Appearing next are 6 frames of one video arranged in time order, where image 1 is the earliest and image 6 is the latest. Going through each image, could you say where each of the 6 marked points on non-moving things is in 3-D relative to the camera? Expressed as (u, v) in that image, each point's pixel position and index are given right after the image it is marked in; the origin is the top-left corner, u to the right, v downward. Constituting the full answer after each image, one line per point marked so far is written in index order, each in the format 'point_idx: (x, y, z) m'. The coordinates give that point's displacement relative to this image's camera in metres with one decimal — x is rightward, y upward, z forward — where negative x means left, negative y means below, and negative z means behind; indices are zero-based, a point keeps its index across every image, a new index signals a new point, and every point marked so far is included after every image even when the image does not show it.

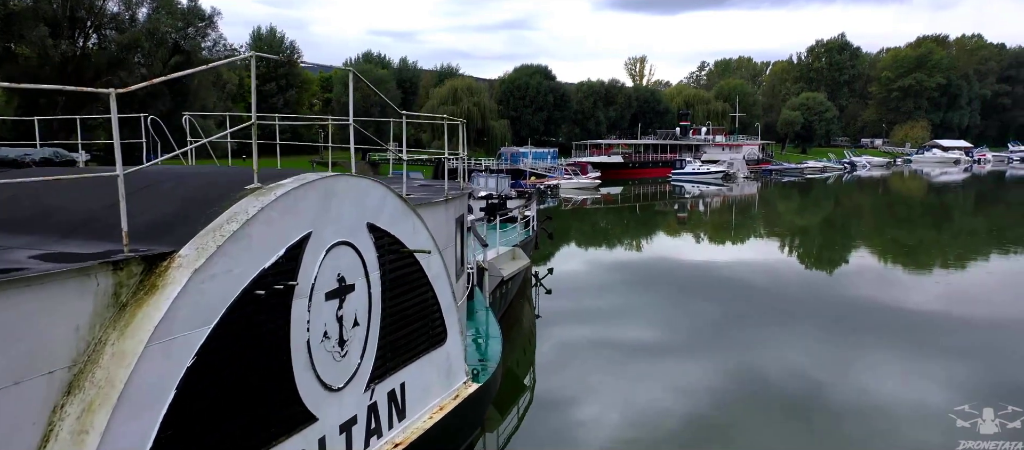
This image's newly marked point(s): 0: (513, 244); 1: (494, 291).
0: (0.0, -0.3, +10.0) m
1: (-0.3, -0.8, +8.1) m
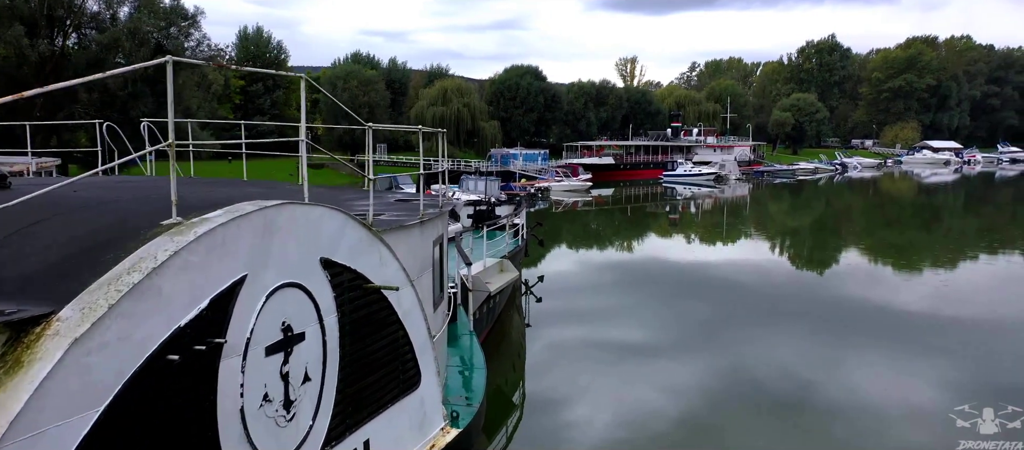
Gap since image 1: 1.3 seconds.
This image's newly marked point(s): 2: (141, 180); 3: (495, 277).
0: (-0.2, -0.5, +9.5) m
1: (-0.4, -1.0, +7.6) m
2: (-3.2, +0.4, +5.8) m
3: (-0.2, -0.7, +8.5) m
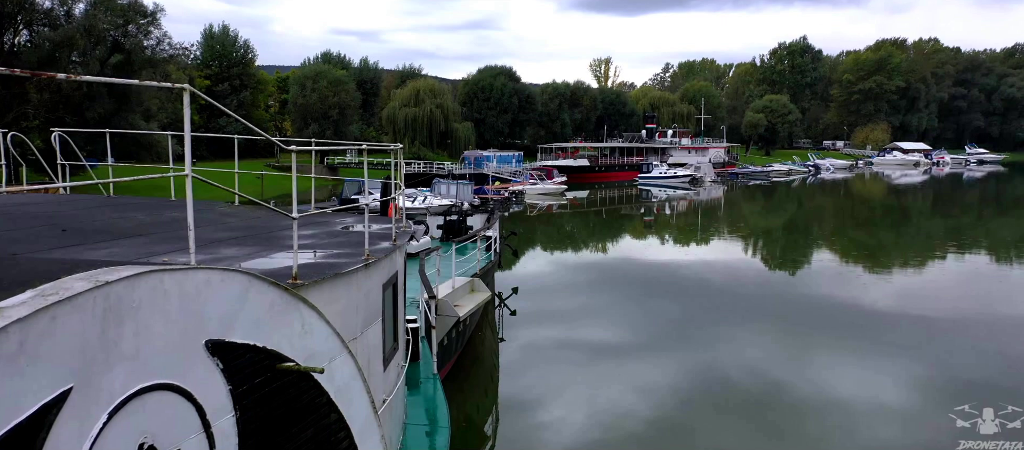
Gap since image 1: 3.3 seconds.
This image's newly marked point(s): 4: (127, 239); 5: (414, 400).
0: (-0.5, -0.7, +8.8) m
1: (-0.7, -1.1, +6.9) m
2: (-3.4, +0.2, +5.0) m
3: (-0.5, -0.8, +7.8) m
4: (-2.3, -0.1, +4.0) m
5: (-0.8, -1.5, +5.7) m
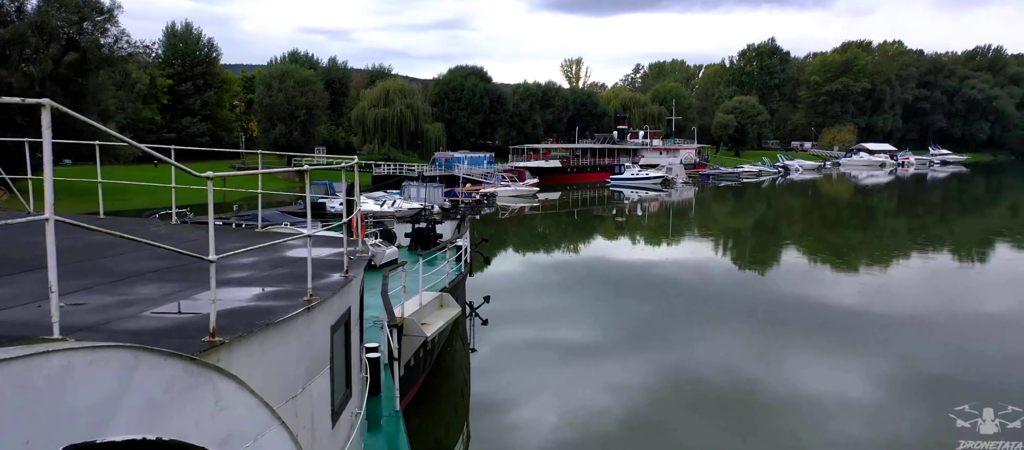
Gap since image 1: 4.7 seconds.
0: (-0.9, -0.8, +8.4) m
1: (-1.0, -1.3, +6.5) m
2: (-3.6, 0.0, +4.4) m
3: (-0.8, -1.0, +7.3) m
4: (-2.5, -0.2, +3.5) m
5: (-1.0, -1.6, +5.2) m
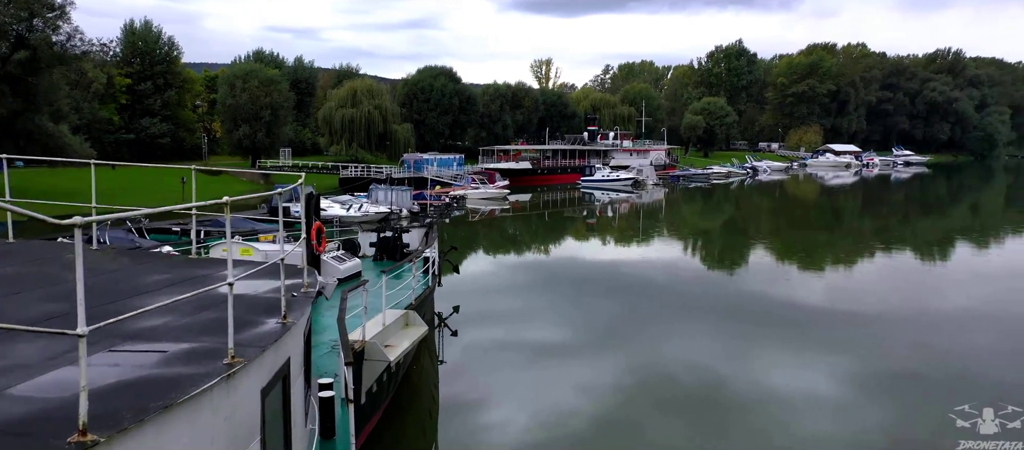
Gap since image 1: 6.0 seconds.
0: (-1.2, -0.9, +7.9) m
1: (-1.2, -1.4, +6.0) m
2: (-3.8, -0.1, +3.8) m
3: (-1.1, -1.1, +6.8) m
4: (-2.6, -0.4, +2.9) m
5: (-1.2, -1.7, +4.7) m
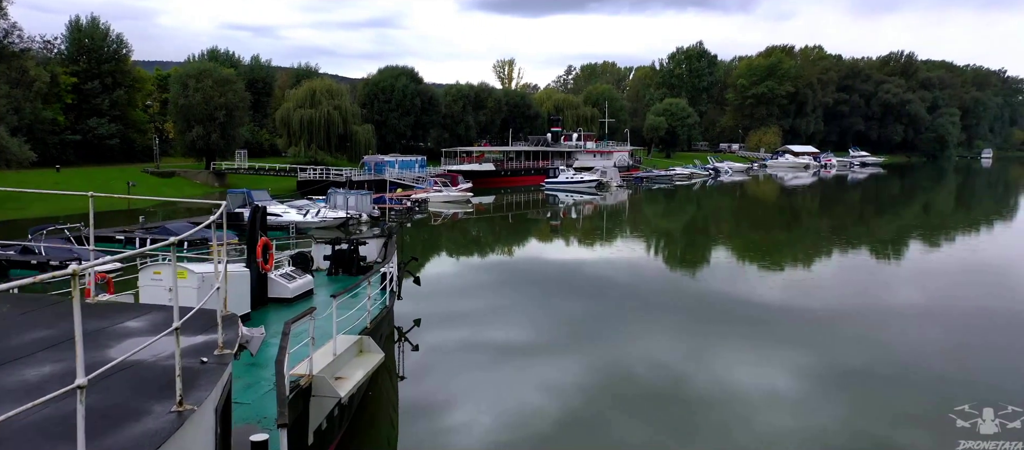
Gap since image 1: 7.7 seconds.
0: (-1.6, -1.1, +7.3) m
1: (-1.5, -1.6, +5.4) m
2: (-4.0, -0.3, +3.1) m
3: (-1.5, -1.3, +6.3) m
4: (-2.7, -0.6, +2.3) m
5: (-1.5, -1.9, +4.2) m
